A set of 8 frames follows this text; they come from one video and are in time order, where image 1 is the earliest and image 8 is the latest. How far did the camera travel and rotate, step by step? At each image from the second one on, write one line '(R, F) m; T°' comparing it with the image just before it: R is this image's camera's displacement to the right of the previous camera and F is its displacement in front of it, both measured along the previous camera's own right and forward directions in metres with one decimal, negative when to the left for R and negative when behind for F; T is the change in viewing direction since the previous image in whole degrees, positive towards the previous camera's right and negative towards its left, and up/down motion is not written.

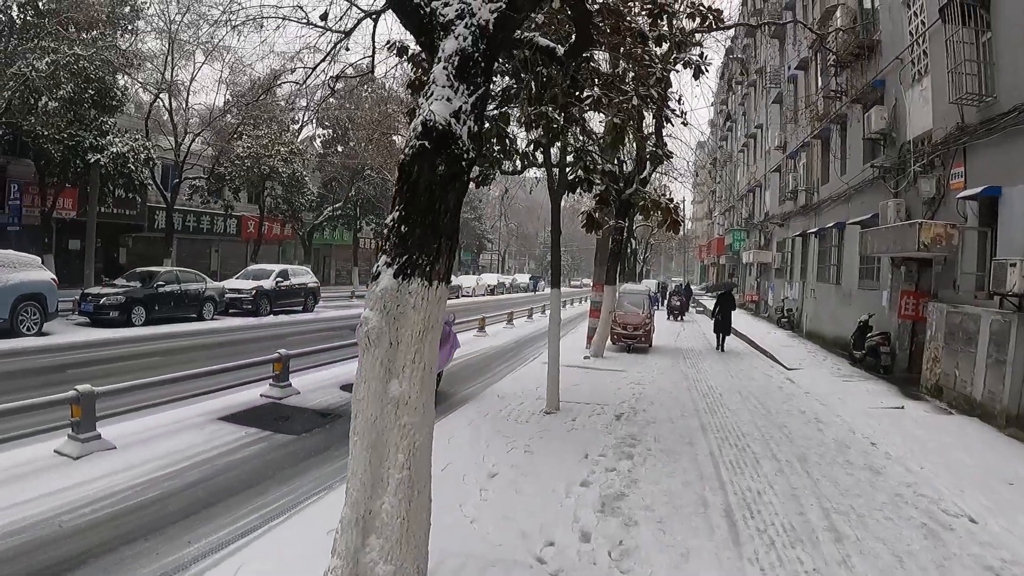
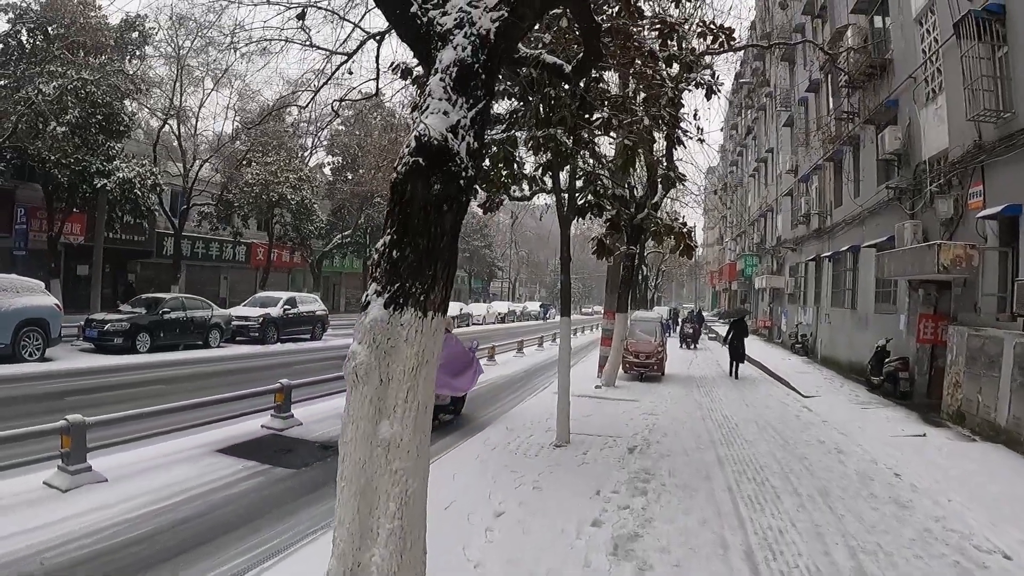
(0.0, +0.4) m; -1°
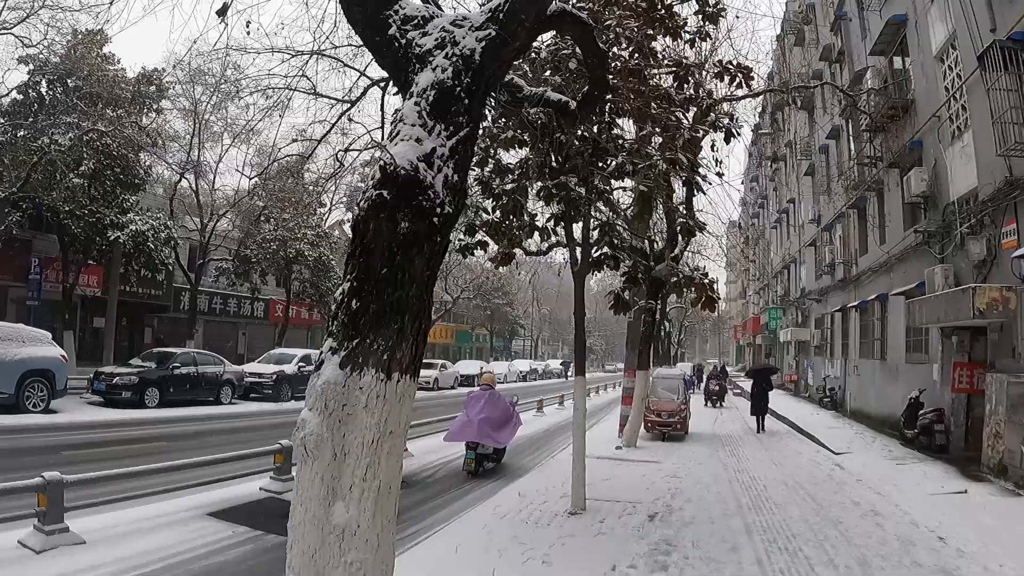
(+0.2, +0.5) m; -2°
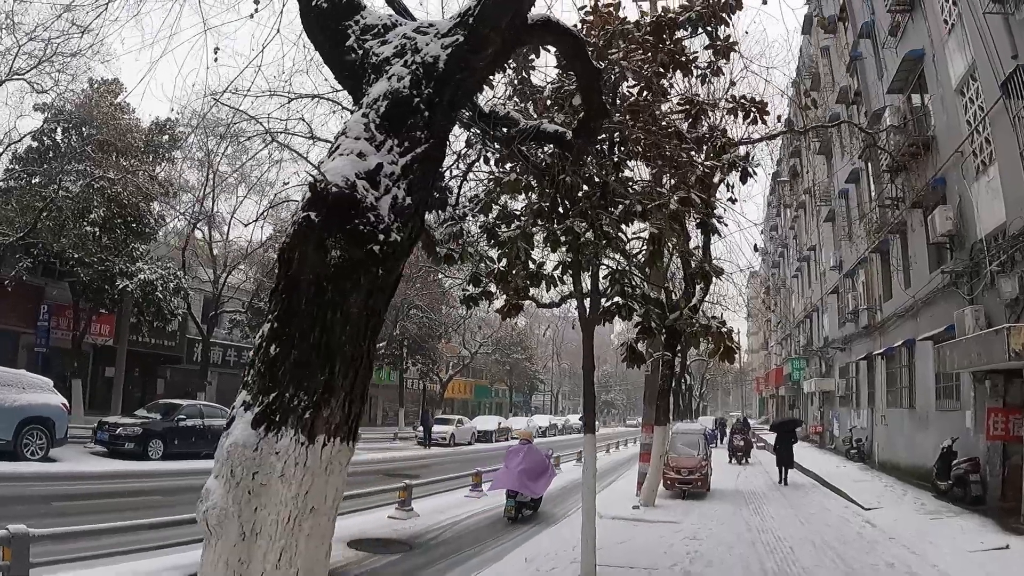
(+0.3, +0.5) m; -2°
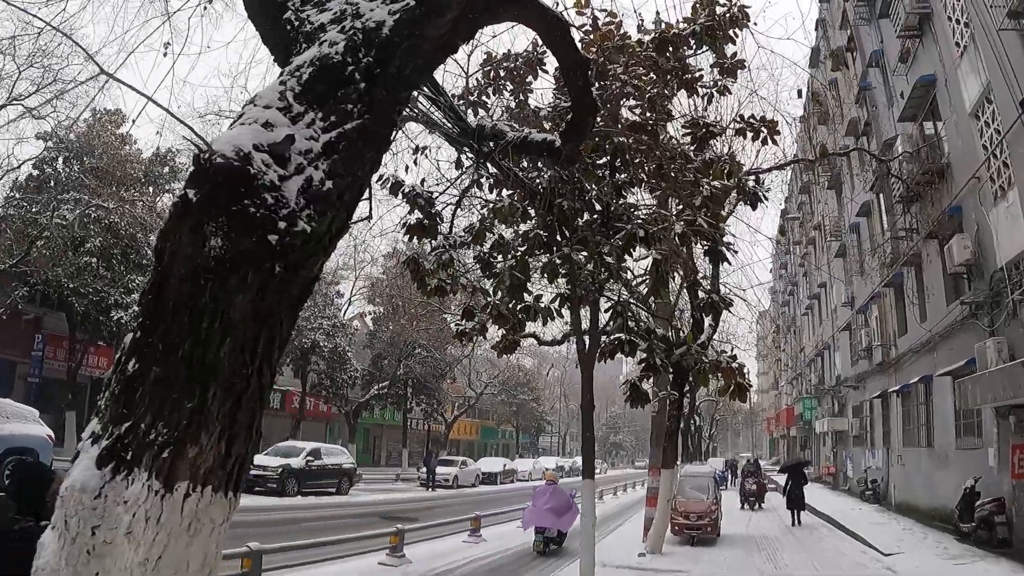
(+0.2, +0.4) m; -1°
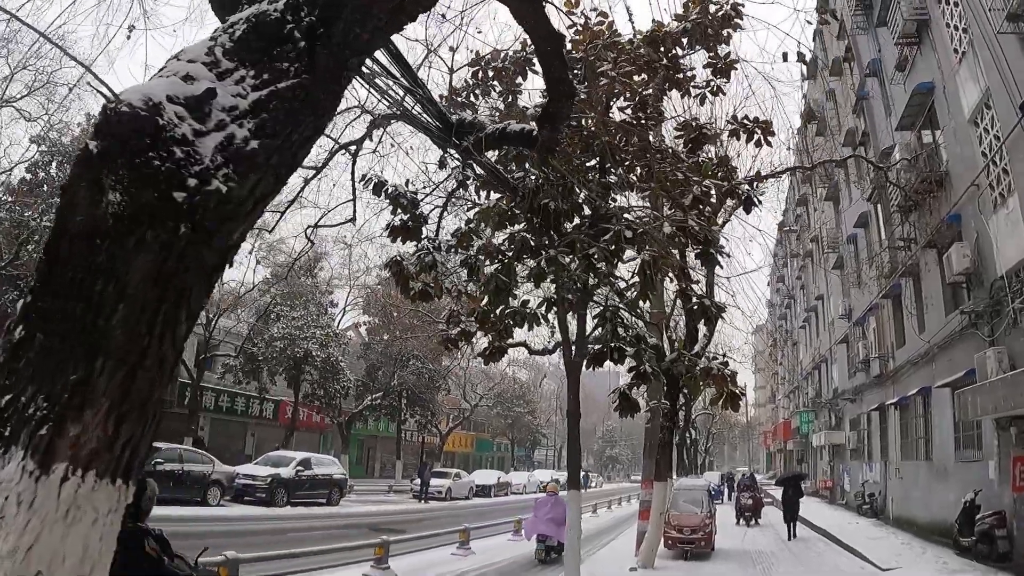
(+0.1, +0.2) m; 0°
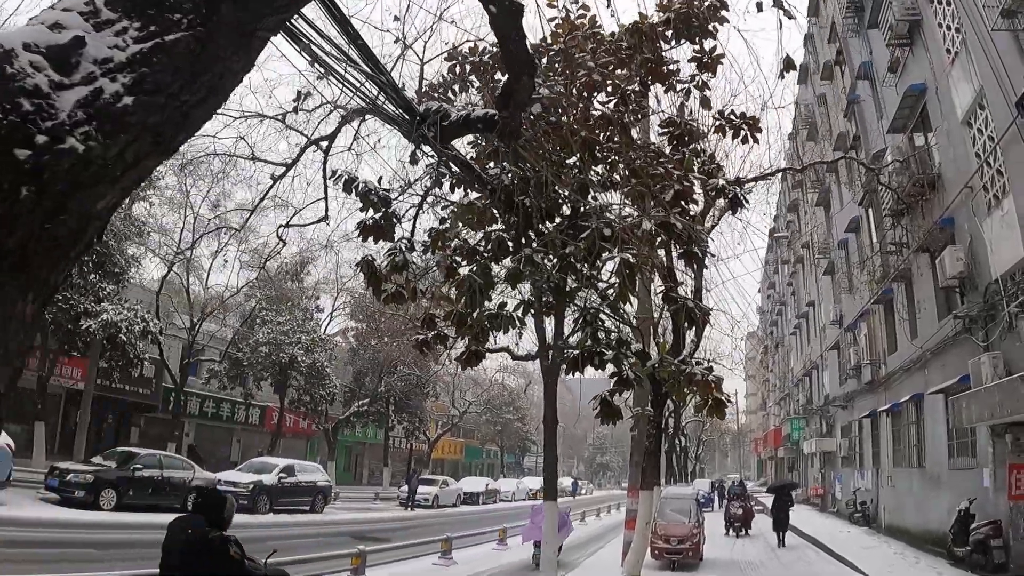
(+0.1, +0.3) m; +1°
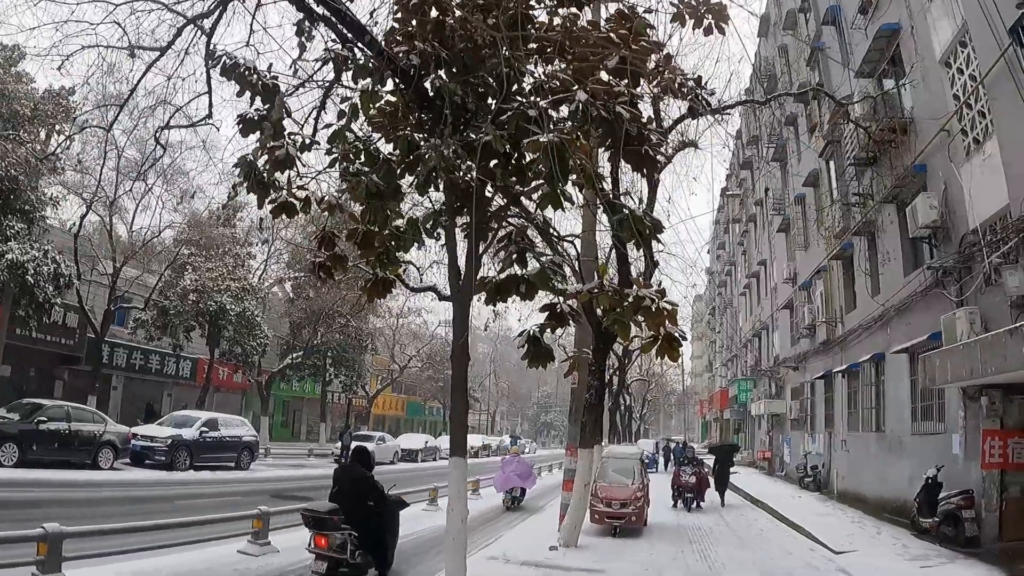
(+0.2, +1.1) m; +4°
